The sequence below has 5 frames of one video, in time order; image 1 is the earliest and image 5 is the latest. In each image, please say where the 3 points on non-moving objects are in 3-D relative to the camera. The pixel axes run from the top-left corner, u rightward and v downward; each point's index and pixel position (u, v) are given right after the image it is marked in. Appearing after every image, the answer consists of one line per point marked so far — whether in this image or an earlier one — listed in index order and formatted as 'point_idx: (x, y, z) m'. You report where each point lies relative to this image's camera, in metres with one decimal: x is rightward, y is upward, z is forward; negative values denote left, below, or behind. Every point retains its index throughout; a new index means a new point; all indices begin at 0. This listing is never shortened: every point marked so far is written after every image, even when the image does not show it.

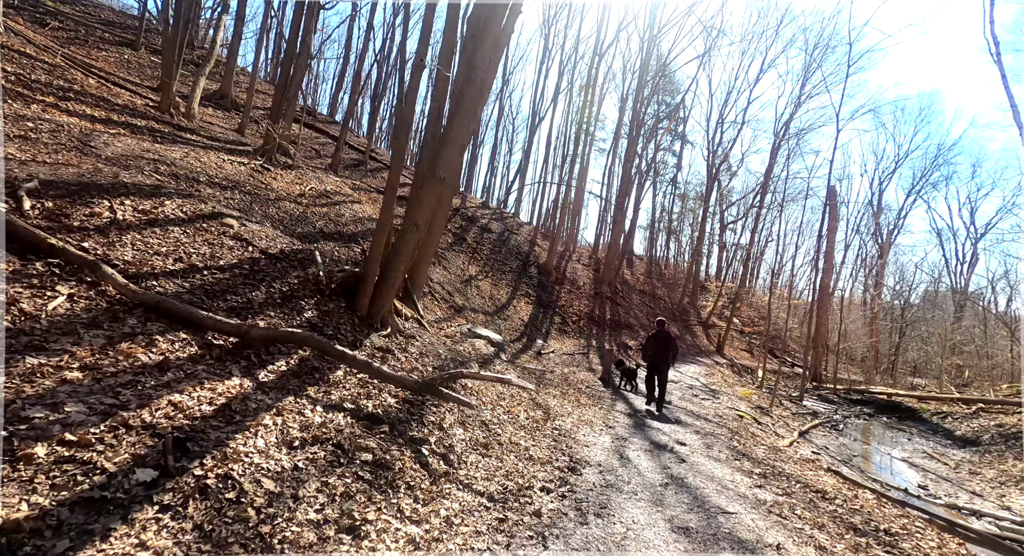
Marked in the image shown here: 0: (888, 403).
0: (+12.7, -4.2, +17.5) m
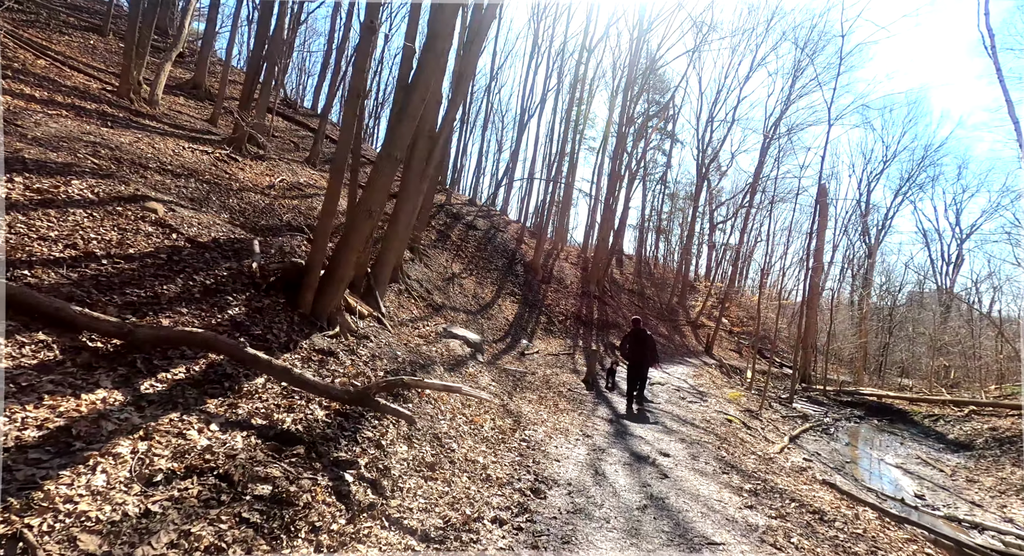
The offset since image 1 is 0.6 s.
0: (+12.1, -4.2, +17.1) m
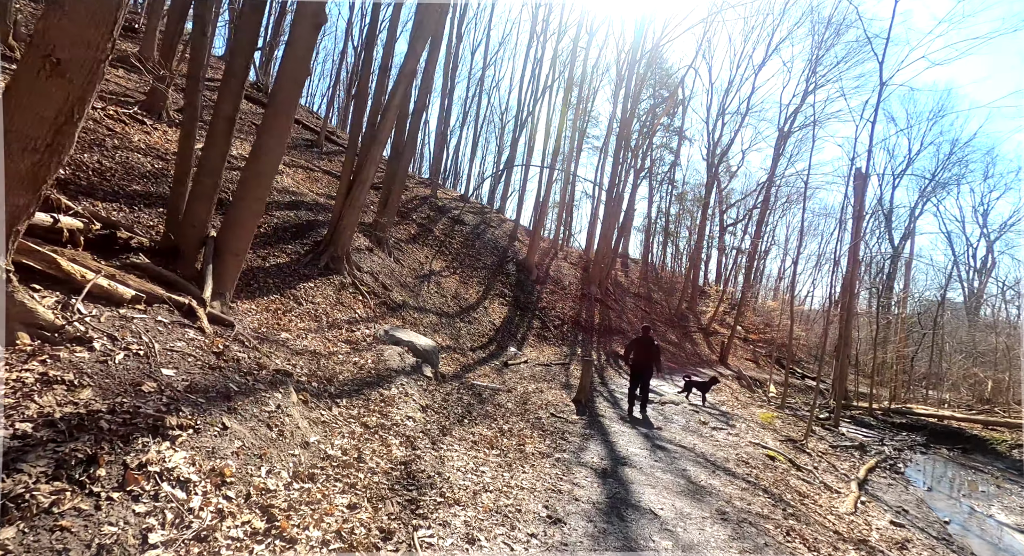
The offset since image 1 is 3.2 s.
0: (+11.6, -4.0, +14.0) m
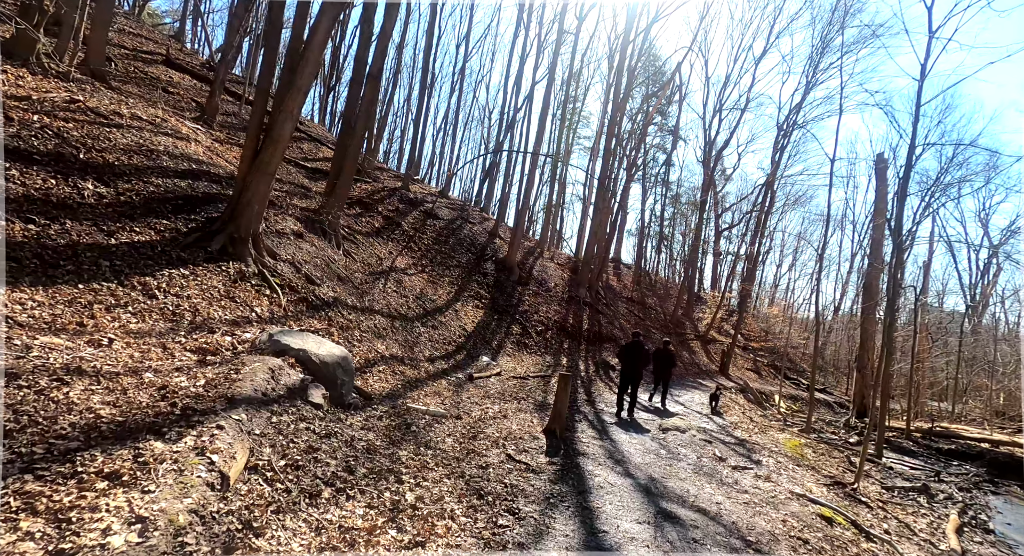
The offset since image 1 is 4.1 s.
0: (+10.8, -3.9, +11.4) m
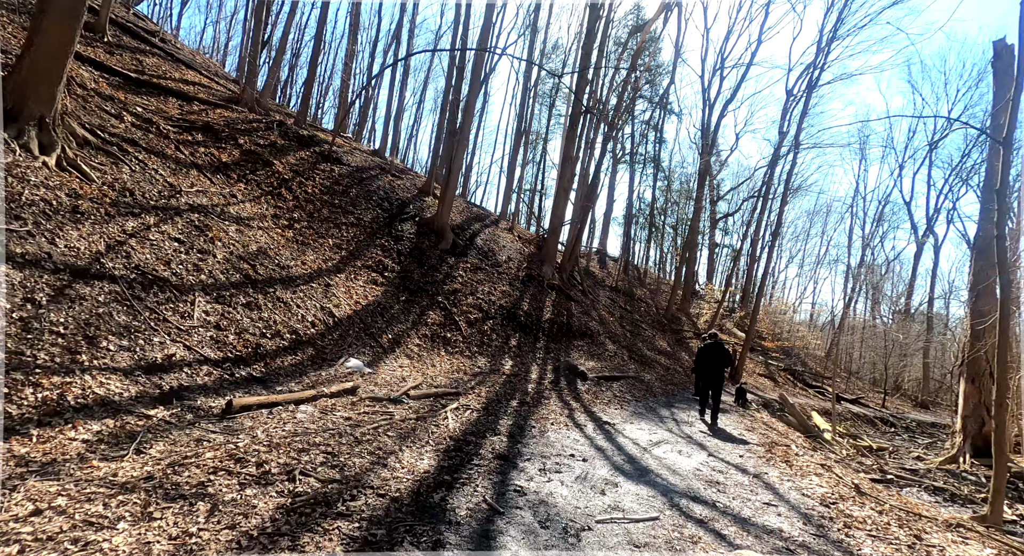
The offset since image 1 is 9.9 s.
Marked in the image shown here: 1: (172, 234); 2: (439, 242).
0: (+8.9, -2.9, +4.8) m
1: (-5.4, +0.7, +7.9) m
2: (-2.2, +1.1, +15.6) m
